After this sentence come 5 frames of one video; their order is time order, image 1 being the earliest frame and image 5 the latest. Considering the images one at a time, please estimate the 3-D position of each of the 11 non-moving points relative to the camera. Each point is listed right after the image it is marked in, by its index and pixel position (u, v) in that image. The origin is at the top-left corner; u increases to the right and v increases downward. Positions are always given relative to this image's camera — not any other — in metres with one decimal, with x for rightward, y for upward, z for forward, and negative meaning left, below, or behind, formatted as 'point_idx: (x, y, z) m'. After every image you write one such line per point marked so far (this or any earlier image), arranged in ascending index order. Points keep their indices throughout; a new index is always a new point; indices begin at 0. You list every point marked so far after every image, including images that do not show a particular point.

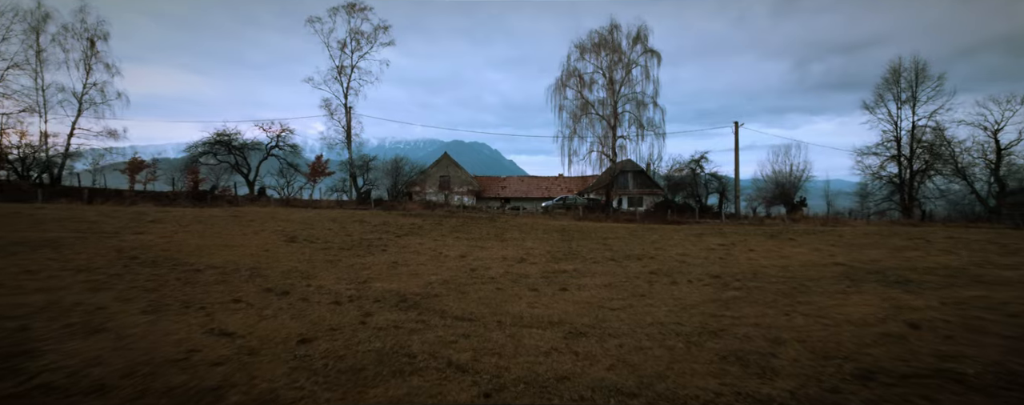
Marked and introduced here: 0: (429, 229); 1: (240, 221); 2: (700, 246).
0: (-3.3, -1.1, +18.7) m
1: (-9.7, -0.7, +17.1) m
2: (+6.9, -1.6, +17.5) m
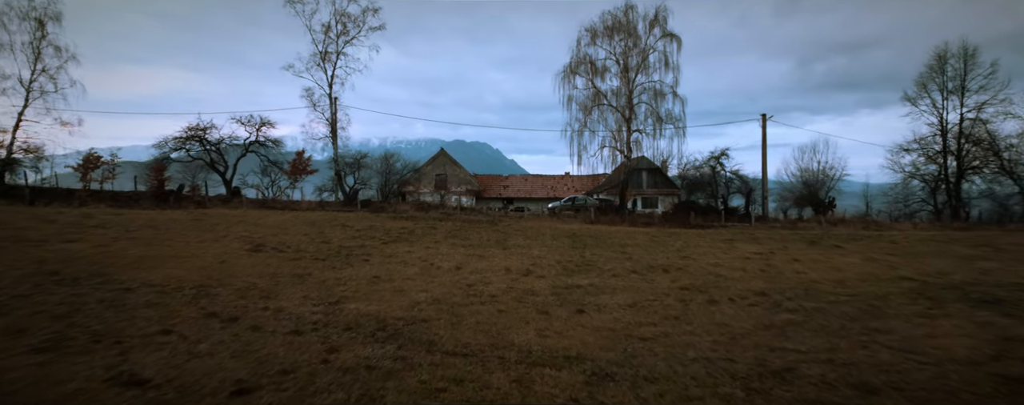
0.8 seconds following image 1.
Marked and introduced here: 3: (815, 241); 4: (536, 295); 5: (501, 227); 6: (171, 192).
0: (-3.2, -1.2, +16.3) m
1: (-9.6, -0.7, +14.8) m
2: (+7.0, -1.6, +15.1) m
3: (+10.6, -1.3, +16.7) m
4: (+0.6, -2.3, +11.8) m
5: (-0.4, -0.9, +18.0) m
6: (-13.5, +0.4, +19.0) m
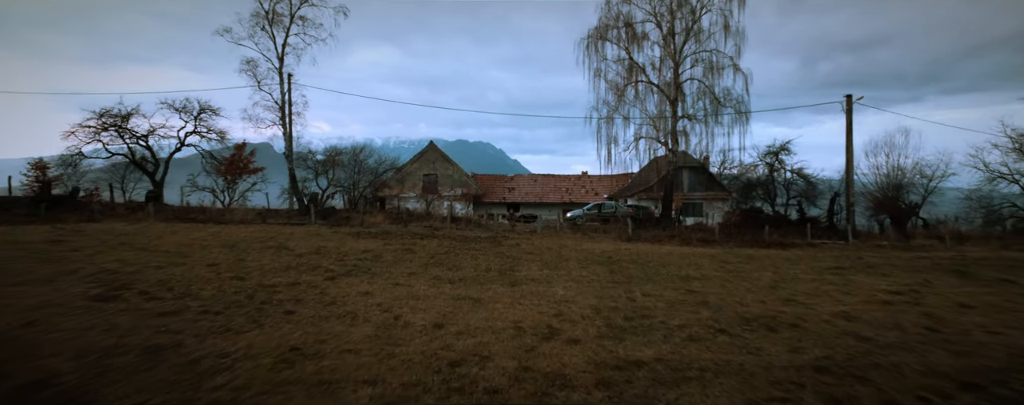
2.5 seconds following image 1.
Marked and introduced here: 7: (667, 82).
0: (-2.9, -1.5, +11.2) m
1: (-9.4, -1.0, +9.8) m
2: (+7.2, -1.9, +9.9) m
3: (+10.8, -1.6, +11.5) m
4: (+0.8, -2.5, +6.6) m
5: (-0.2, -1.2, +12.9) m
6: (-13.3, +0.1, +14.0) m
7: (+5.3, +4.1, +16.3) m
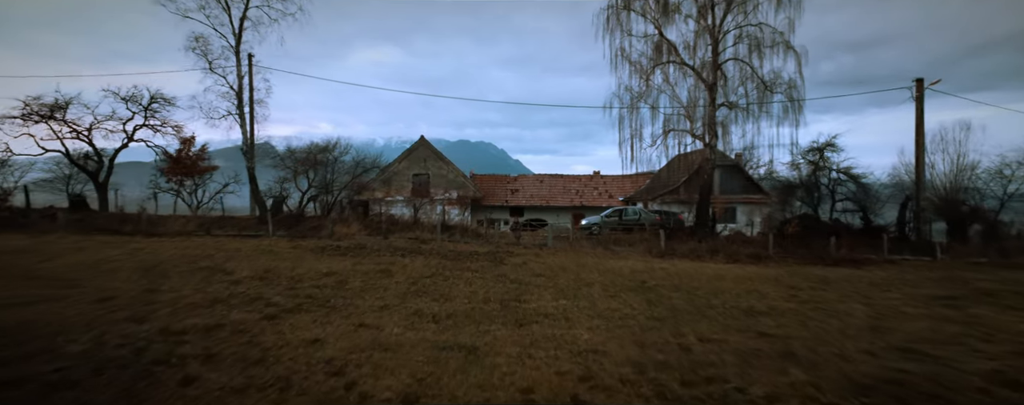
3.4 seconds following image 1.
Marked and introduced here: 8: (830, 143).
0: (-2.8, -1.6, +8.5) m
1: (-9.3, -1.2, +7.0) m
2: (+7.3, -2.1, +7.1) m
3: (+10.9, -1.8, +8.7) m
4: (+0.9, -2.7, +3.9) m
5: (-0.1, -1.4, +10.1) m
6: (-13.1, -0.1, +11.3) m
7: (+5.4, +3.9, +13.5) m
8: (+11.9, +2.2, +17.9) m
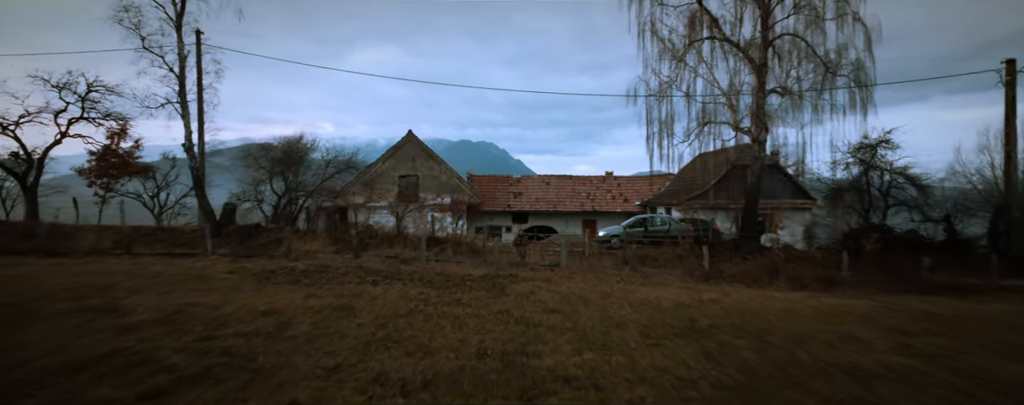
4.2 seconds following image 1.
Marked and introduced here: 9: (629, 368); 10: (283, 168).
0: (-2.7, -1.8, +6.0) m
1: (-9.2, -1.4, +4.6) m
2: (+7.4, -2.3, +4.7) m
3: (+11.0, -2.0, +6.2) m
4: (+1.0, -2.9, +1.4) m
5: (0.0, -1.6, +7.7) m
6: (-13.1, -0.2, +8.8) m
7: (+5.5, +3.8, +11.0) m
8: (+12.0, +2.0, +15.4) m
9: (+1.4, -2.0, +5.9) m
10: (-8.2, +1.2, +17.1) m
